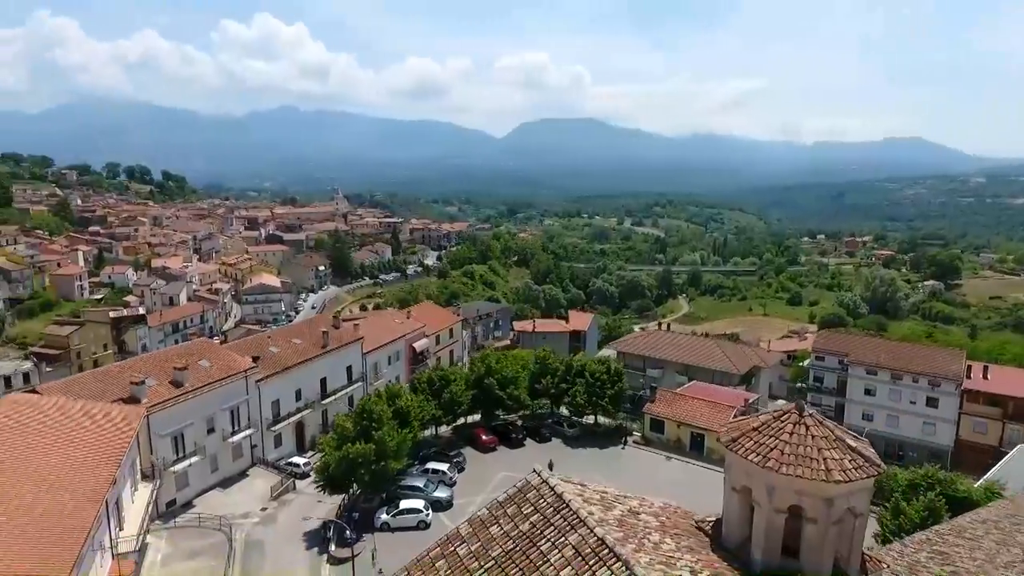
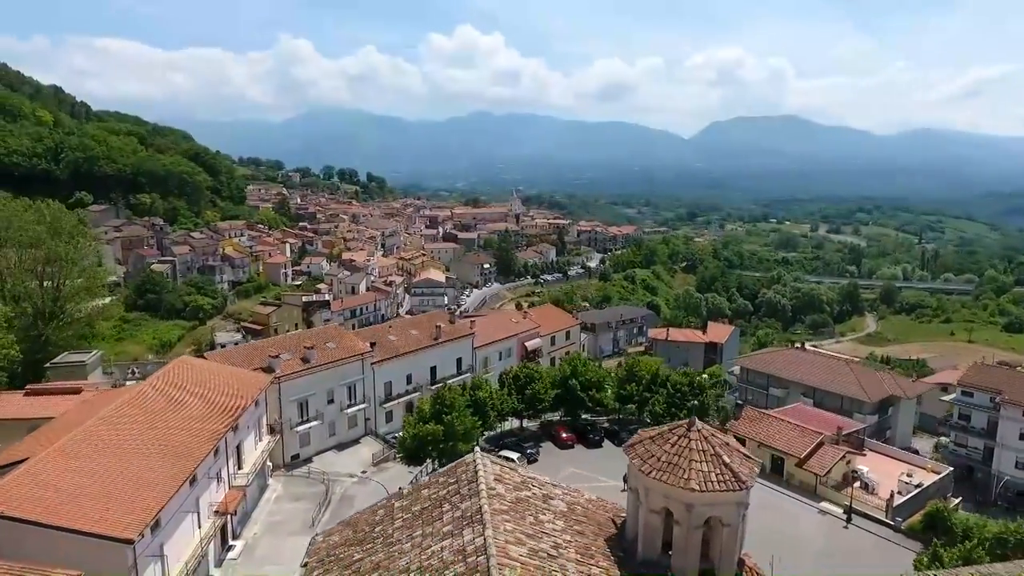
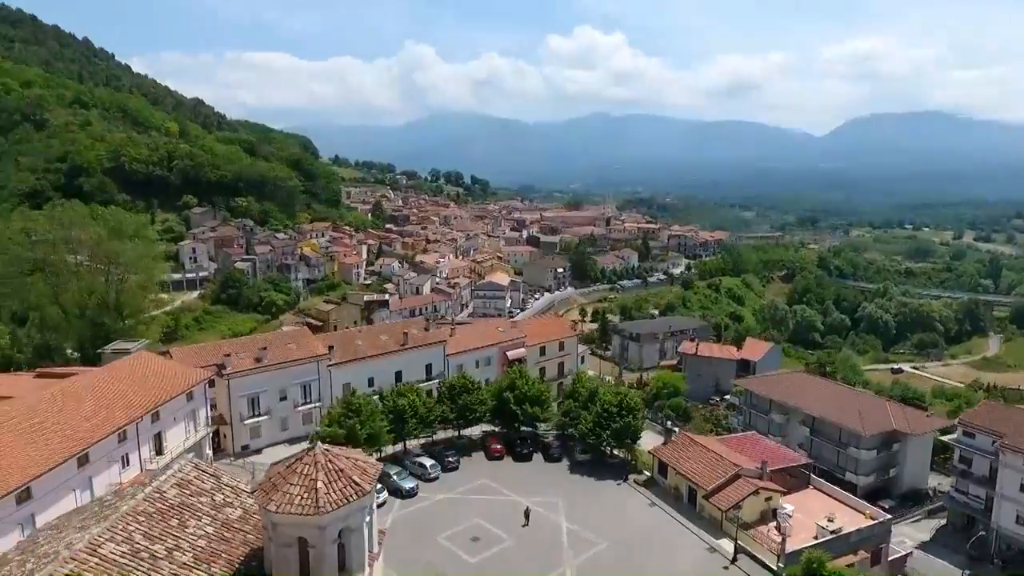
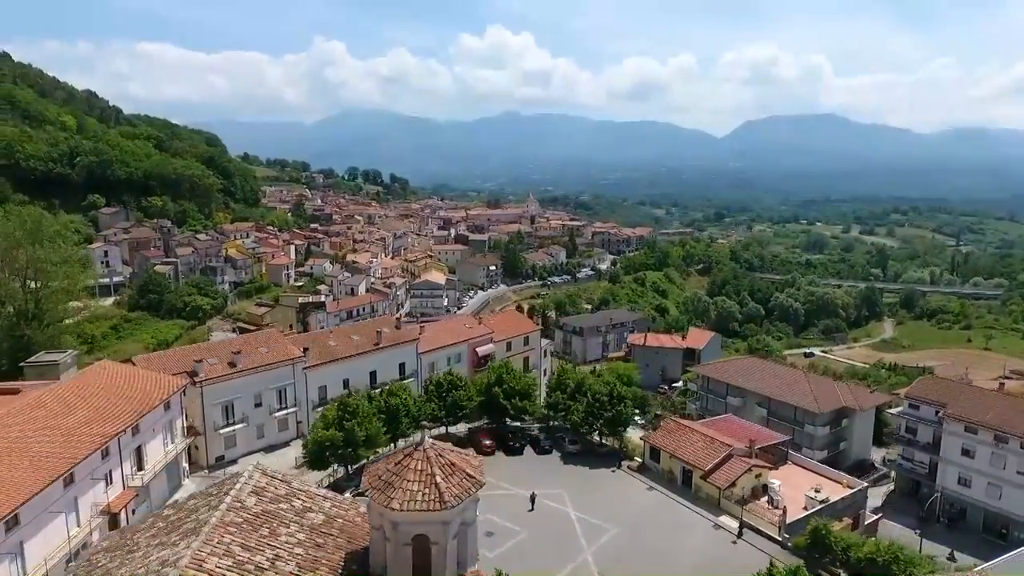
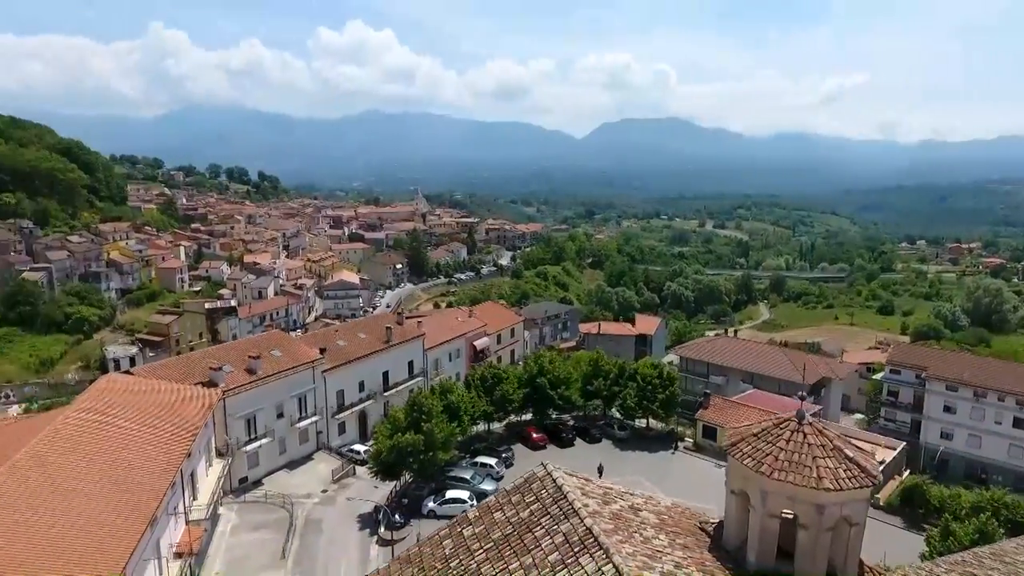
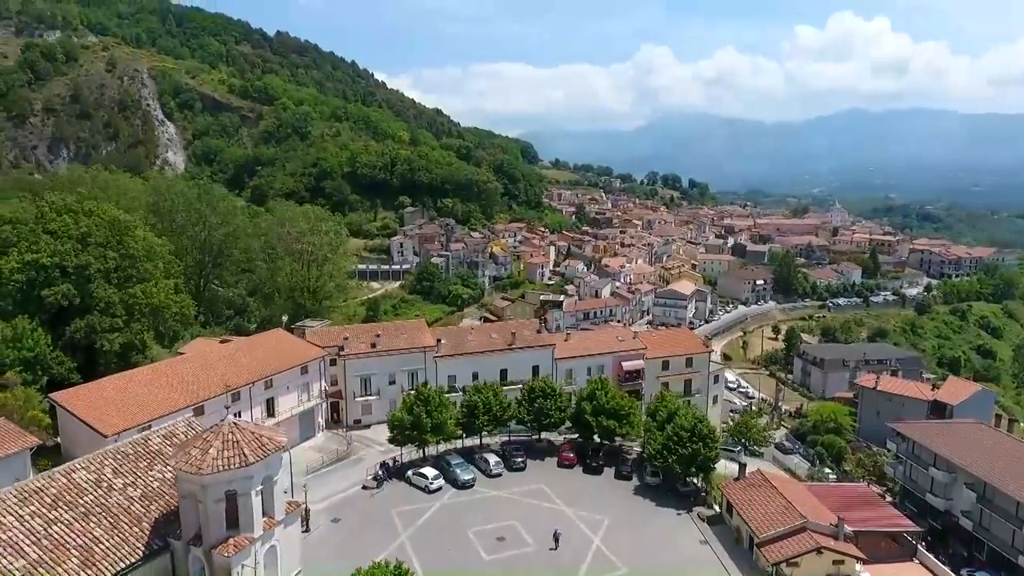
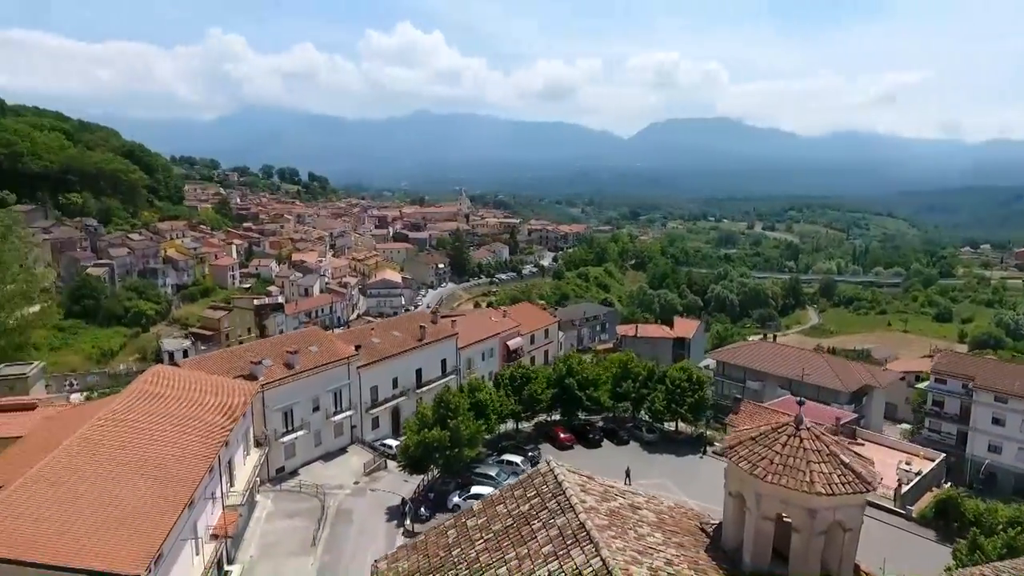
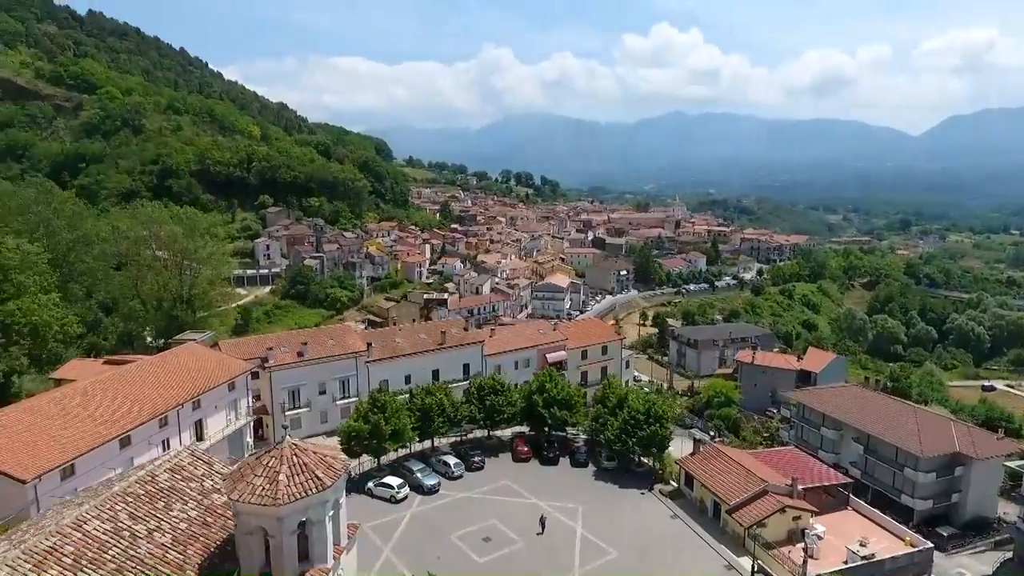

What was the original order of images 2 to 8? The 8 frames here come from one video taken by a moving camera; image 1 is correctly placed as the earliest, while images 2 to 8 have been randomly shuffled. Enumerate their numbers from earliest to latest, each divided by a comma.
5, 7, 2, 4, 3, 8, 6
